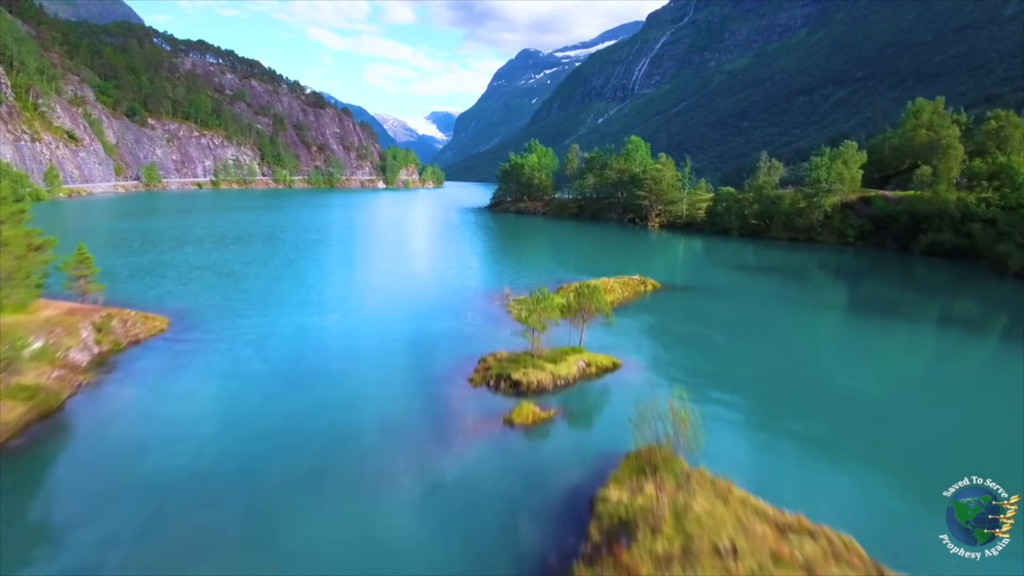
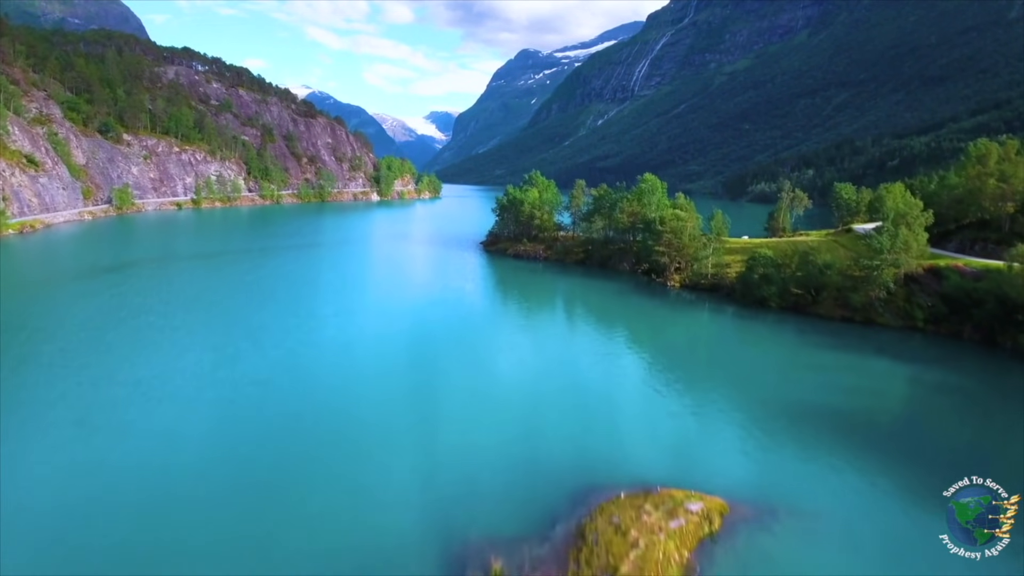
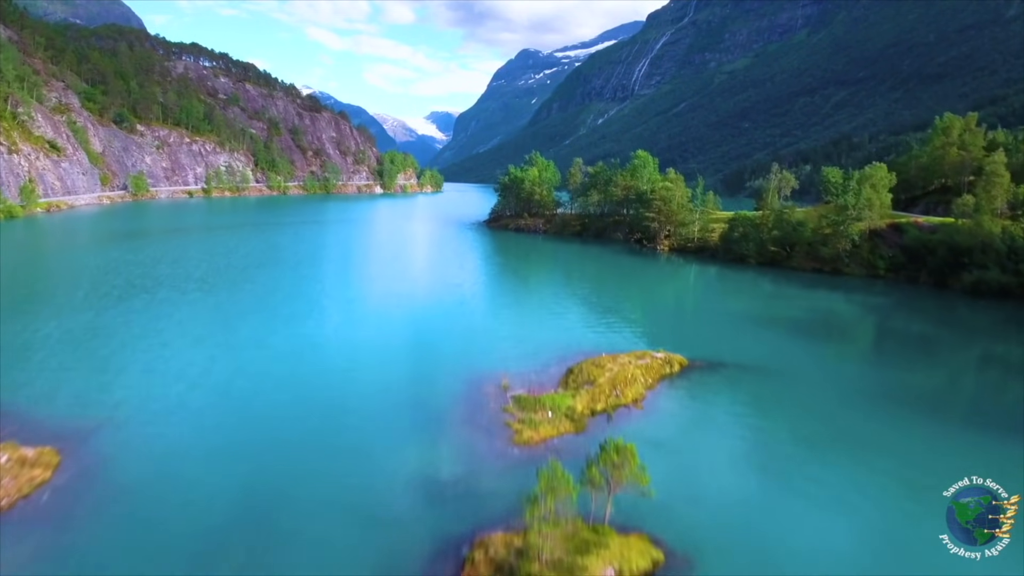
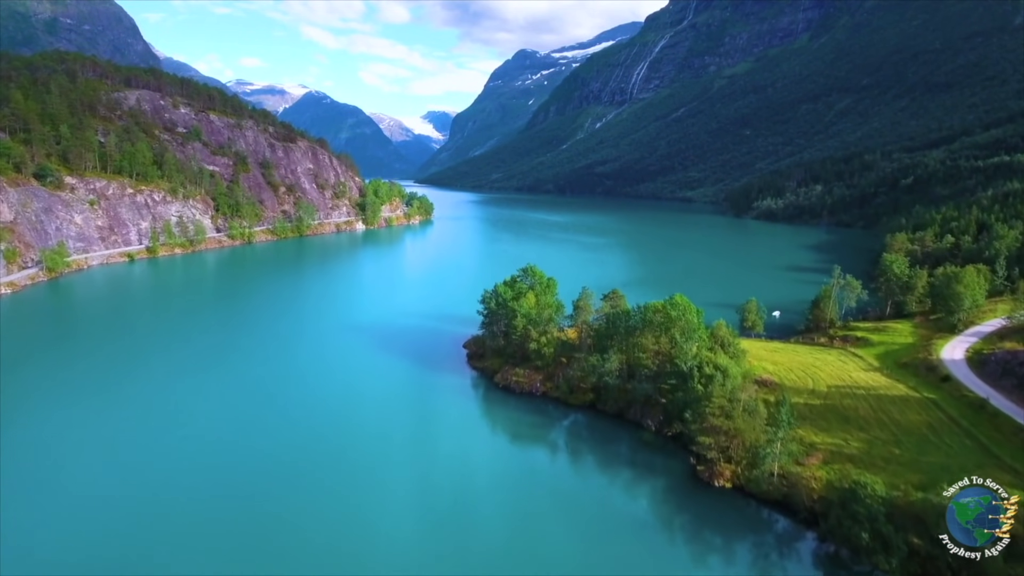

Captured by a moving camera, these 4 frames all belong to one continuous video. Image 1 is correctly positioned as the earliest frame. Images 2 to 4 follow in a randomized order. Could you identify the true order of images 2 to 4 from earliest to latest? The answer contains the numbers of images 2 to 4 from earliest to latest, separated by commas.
3, 2, 4
